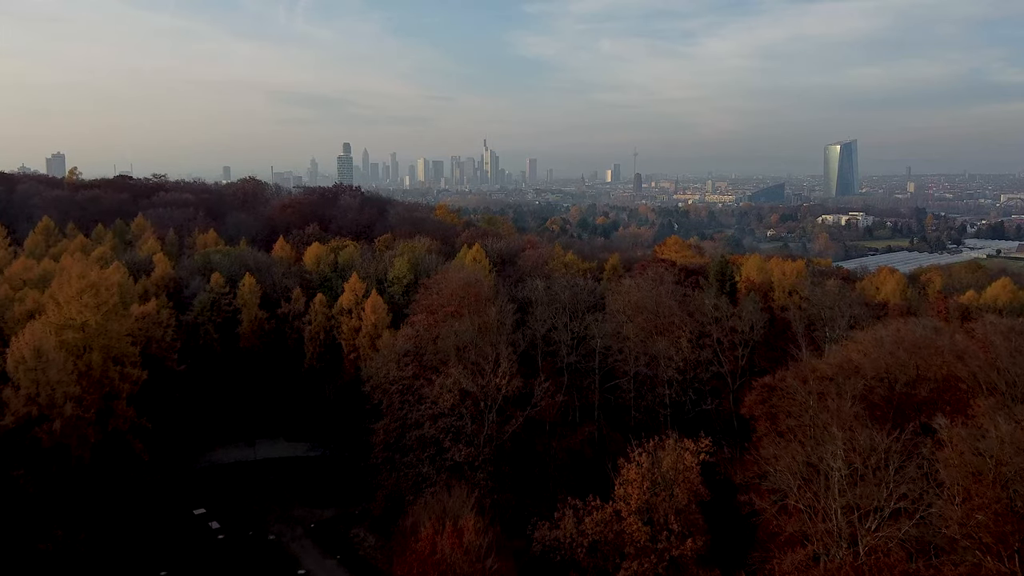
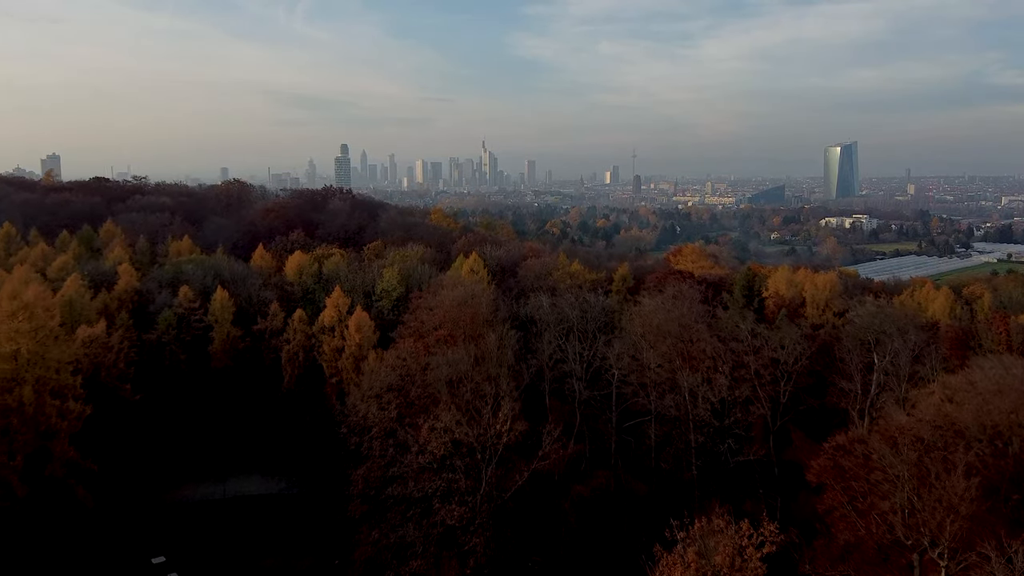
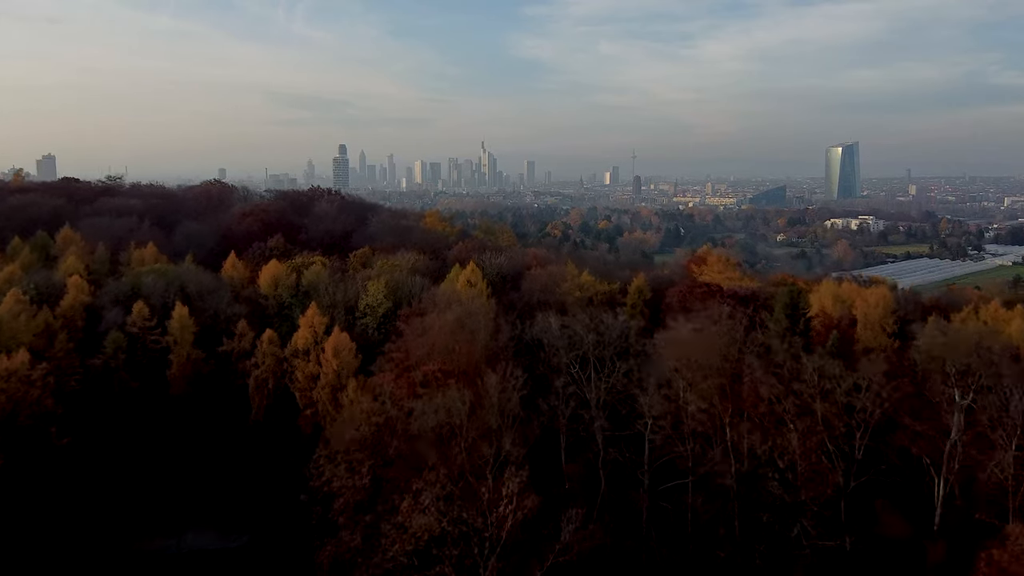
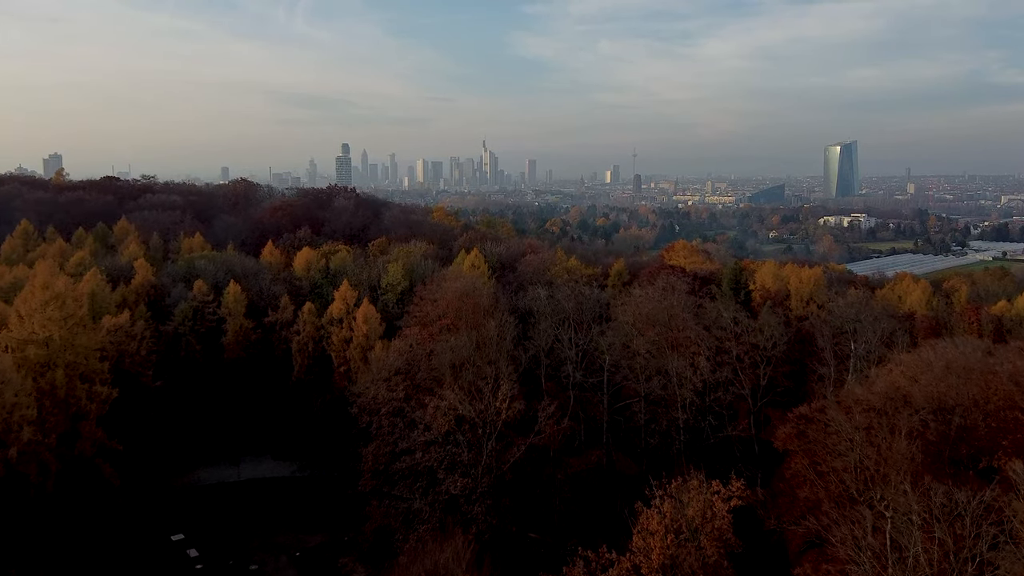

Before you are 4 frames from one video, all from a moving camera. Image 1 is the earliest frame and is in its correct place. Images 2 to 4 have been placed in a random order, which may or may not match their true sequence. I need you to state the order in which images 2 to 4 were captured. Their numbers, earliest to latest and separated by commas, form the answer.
4, 2, 3
